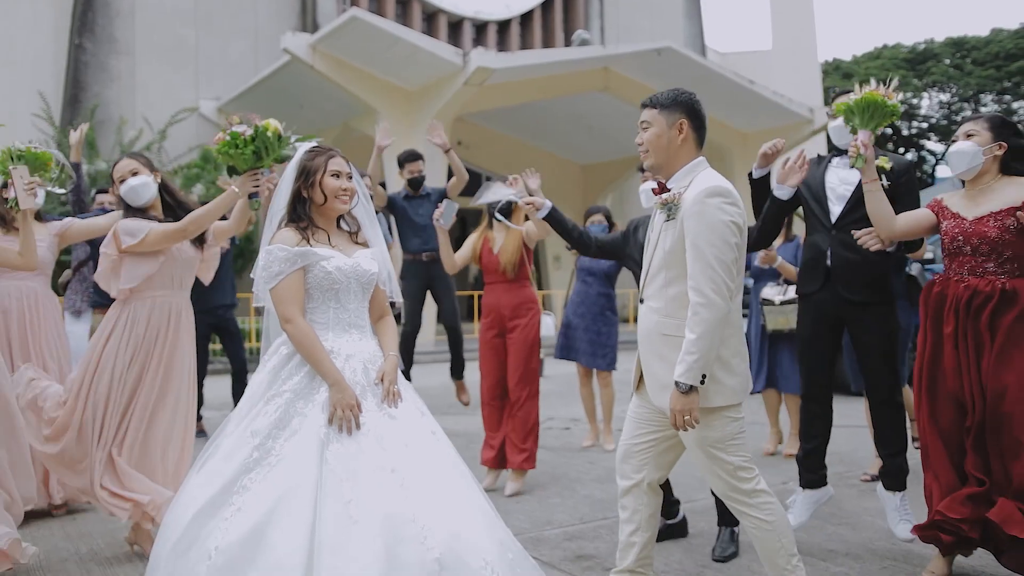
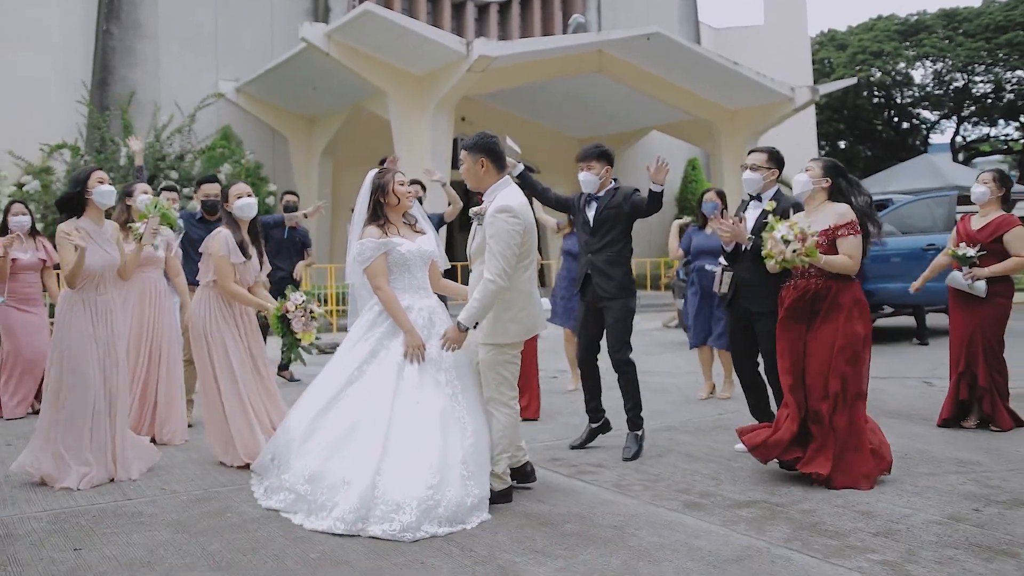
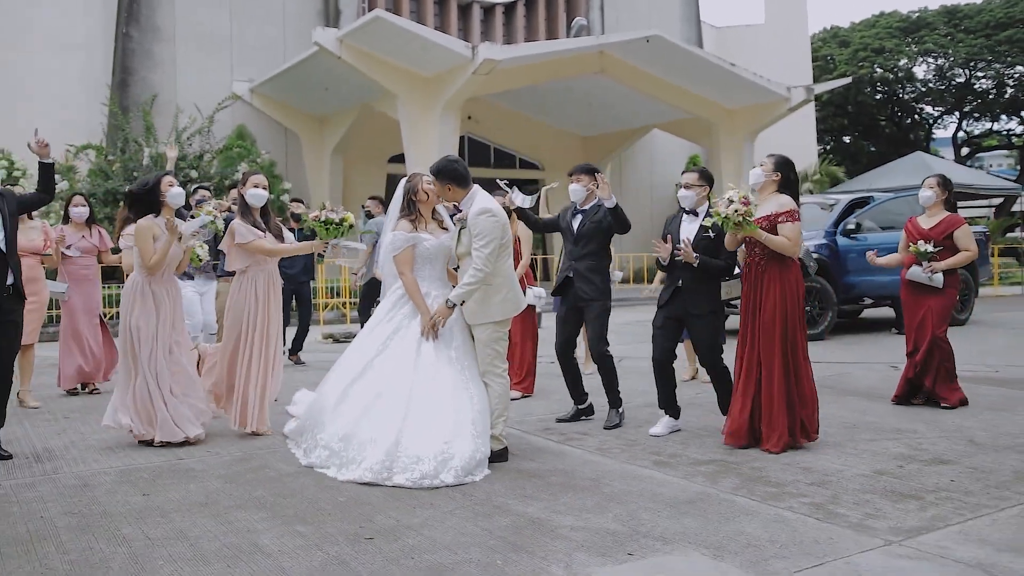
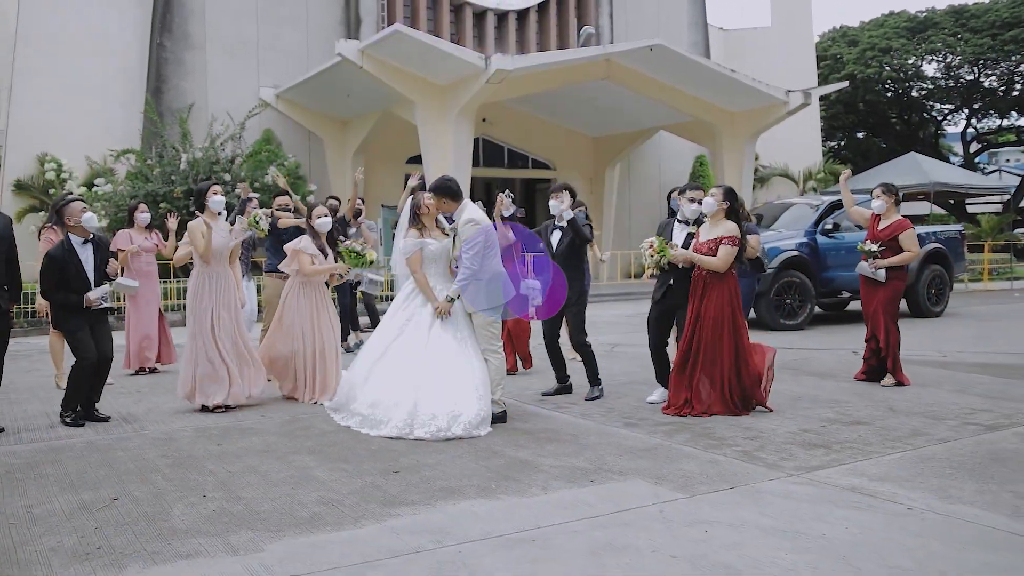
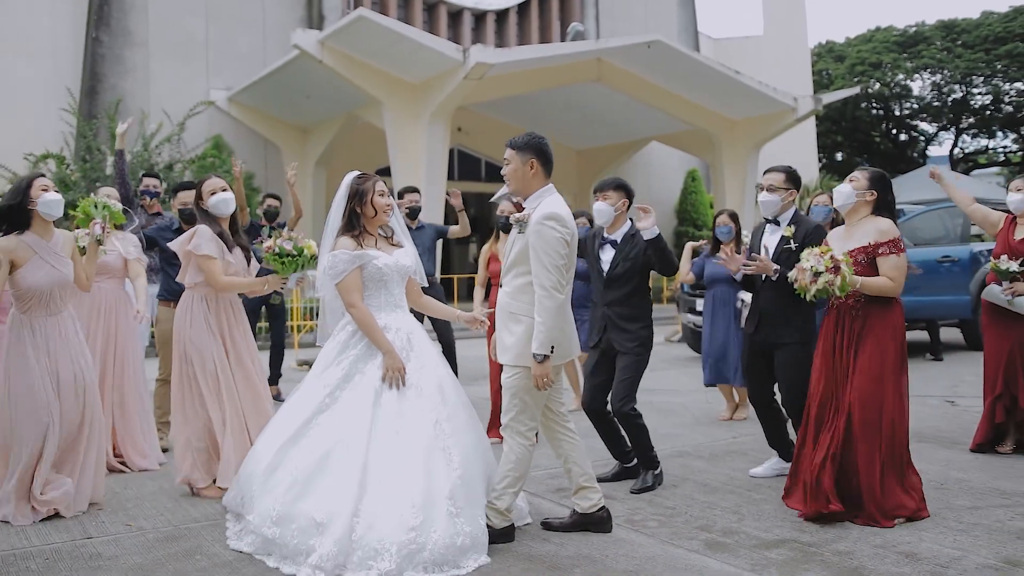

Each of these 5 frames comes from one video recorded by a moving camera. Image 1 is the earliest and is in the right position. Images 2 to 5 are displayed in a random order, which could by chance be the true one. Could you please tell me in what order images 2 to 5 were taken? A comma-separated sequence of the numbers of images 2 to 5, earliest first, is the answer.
5, 2, 3, 4
